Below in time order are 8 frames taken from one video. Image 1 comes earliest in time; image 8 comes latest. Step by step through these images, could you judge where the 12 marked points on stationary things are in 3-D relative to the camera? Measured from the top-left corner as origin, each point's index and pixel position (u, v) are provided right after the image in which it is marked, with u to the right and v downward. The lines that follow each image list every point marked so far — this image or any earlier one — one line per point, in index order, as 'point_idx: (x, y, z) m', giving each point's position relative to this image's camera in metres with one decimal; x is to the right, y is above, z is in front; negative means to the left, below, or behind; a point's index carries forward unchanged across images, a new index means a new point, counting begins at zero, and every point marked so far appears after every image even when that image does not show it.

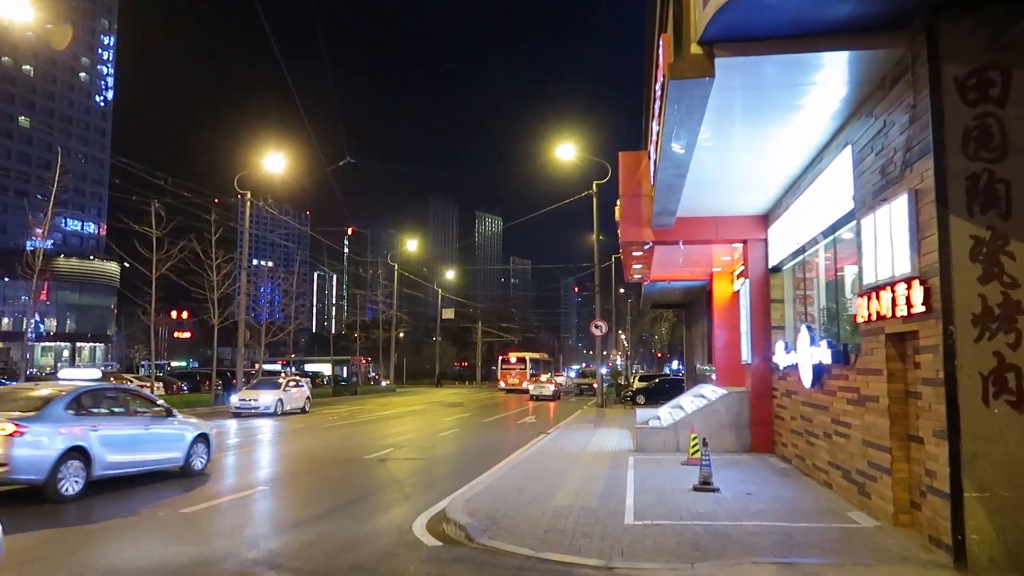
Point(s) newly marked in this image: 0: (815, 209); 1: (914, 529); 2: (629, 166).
0: (+4.8, +1.3, +12.9) m
1: (+4.2, -2.5, +8.4) m
2: (+2.5, +2.6, +17.3) m
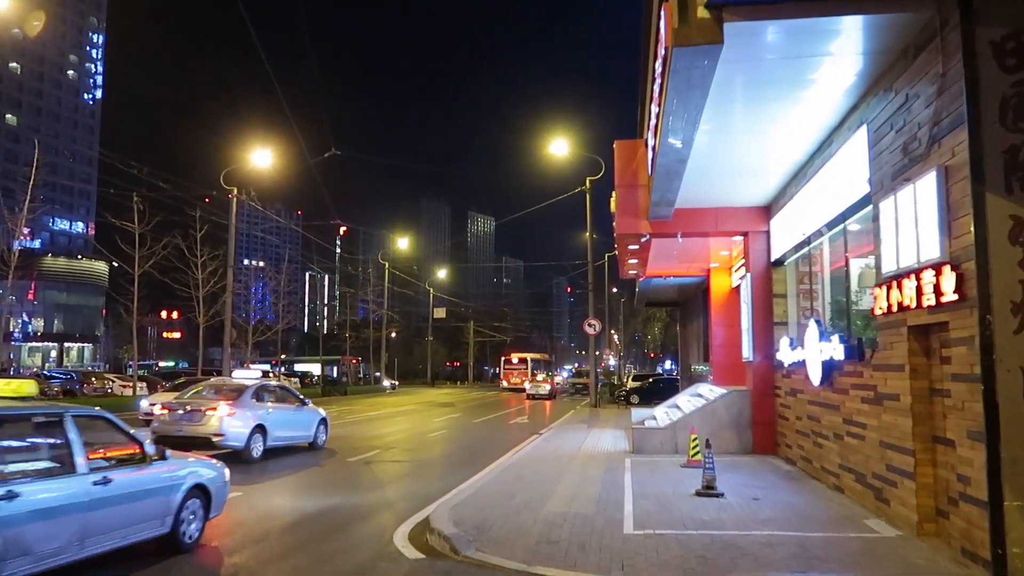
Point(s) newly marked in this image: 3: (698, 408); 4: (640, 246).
0: (+4.7, +1.4, +12.2) m
1: (+4.1, -2.4, +7.7) m
2: (+2.3, +2.7, +16.6) m
3: (+3.7, -2.4, +16.2) m
4: (+2.8, +0.9, +17.9) m
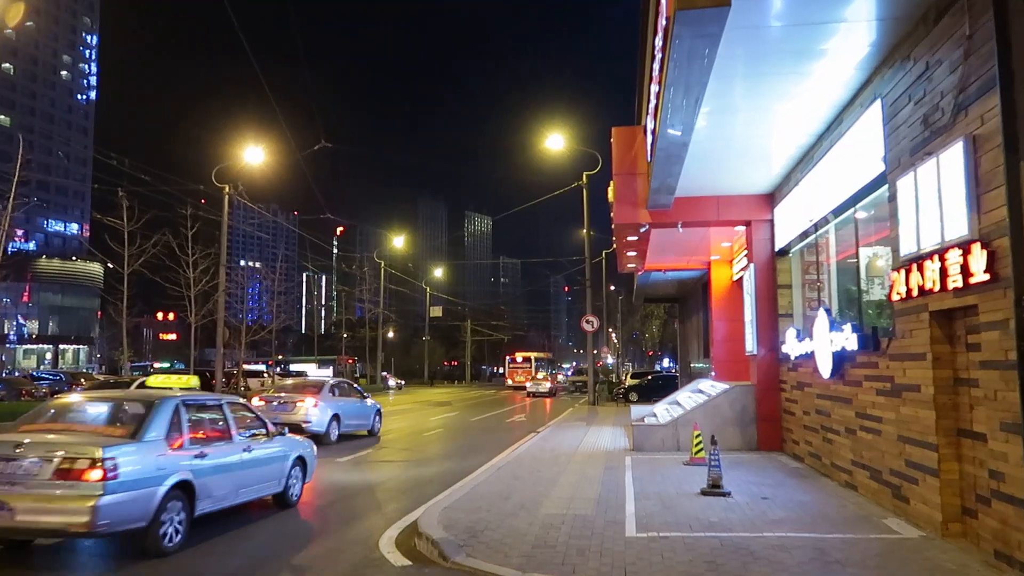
0: (+4.6, +1.6, +11.6) m
1: (+4.0, -2.2, +7.1) m
2: (+2.2, +2.9, +16.0) m
3: (+3.6, -2.2, +15.7) m
4: (+2.7, +1.1, +17.3) m
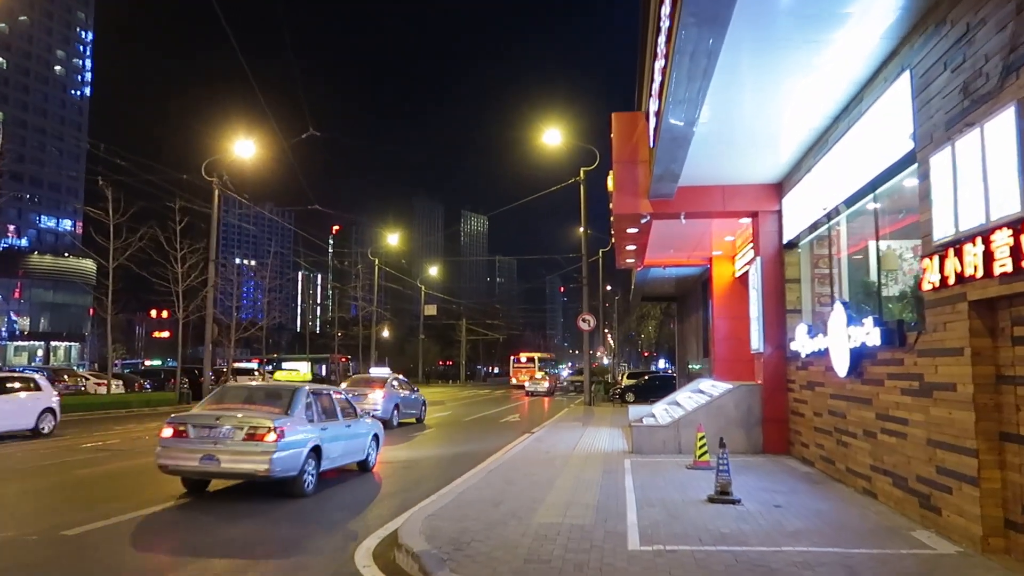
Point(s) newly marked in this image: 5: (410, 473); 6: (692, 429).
0: (+4.5, +1.7, +10.9) m
1: (+3.9, -2.1, +6.4) m
2: (+2.1, +3.0, +15.2) m
3: (+3.5, -2.1, +14.9) m
4: (+2.6, +1.2, +16.6) m
5: (-1.7, -3.1, +13.2) m
6: (+3.2, -2.5, +14.5) m
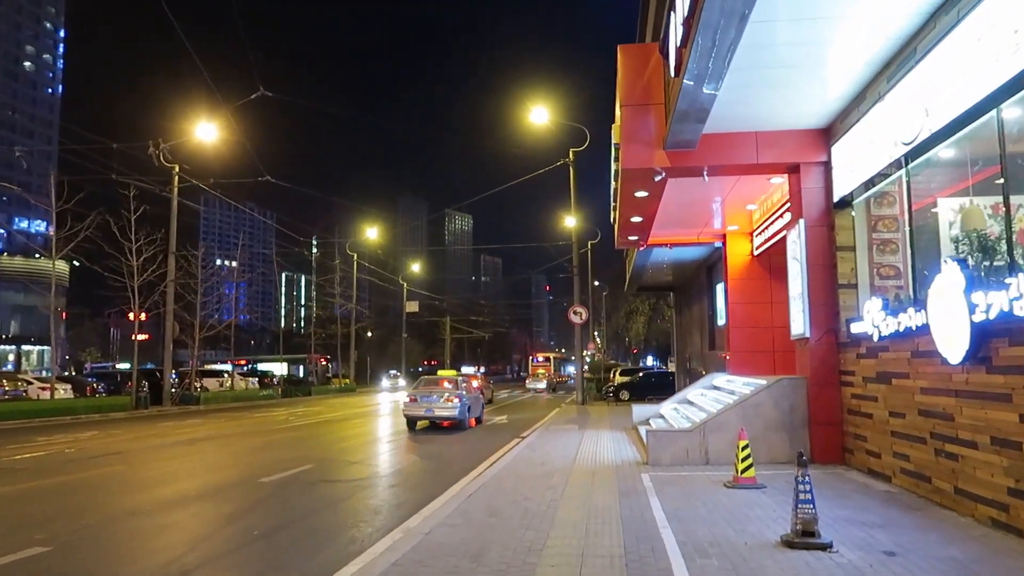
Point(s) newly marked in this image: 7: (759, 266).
0: (+4.3, +2.1, +8.1) m
1: (+3.9, -1.7, +3.5) m
2: (+1.8, +3.4, +12.4) m
3: (+3.3, -1.7, +12.1) m
4: (+2.3, +1.6, +13.7) m
5: (-1.9, -2.7, +10.3) m
6: (+3.0, -2.1, +11.7) m
7: (+5.9, +0.5, +19.1) m
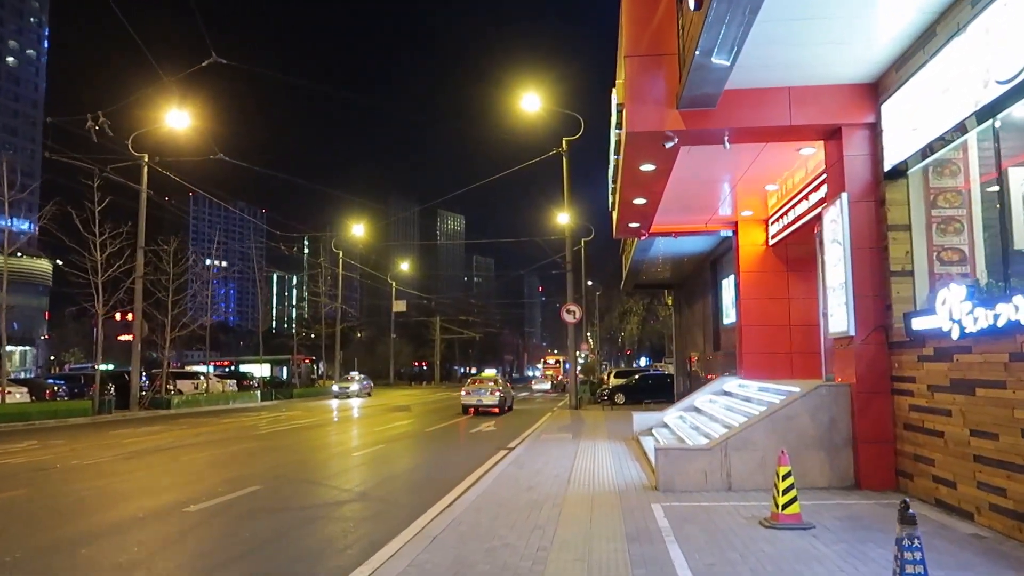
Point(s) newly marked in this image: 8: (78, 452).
0: (+4.1, +2.2, +6.0) m
1: (+3.7, -1.5, +1.5) m
2: (+1.6, +3.6, +10.3) m
3: (+3.1, -1.6, +10.0) m
4: (+2.1, +1.8, +11.7) m
5: (-2.1, -2.6, +8.2) m
6: (+2.8, -2.0, +9.6) m
7: (+5.6, +0.6, +17.1) m
8: (-9.7, -3.7, +18.0) m
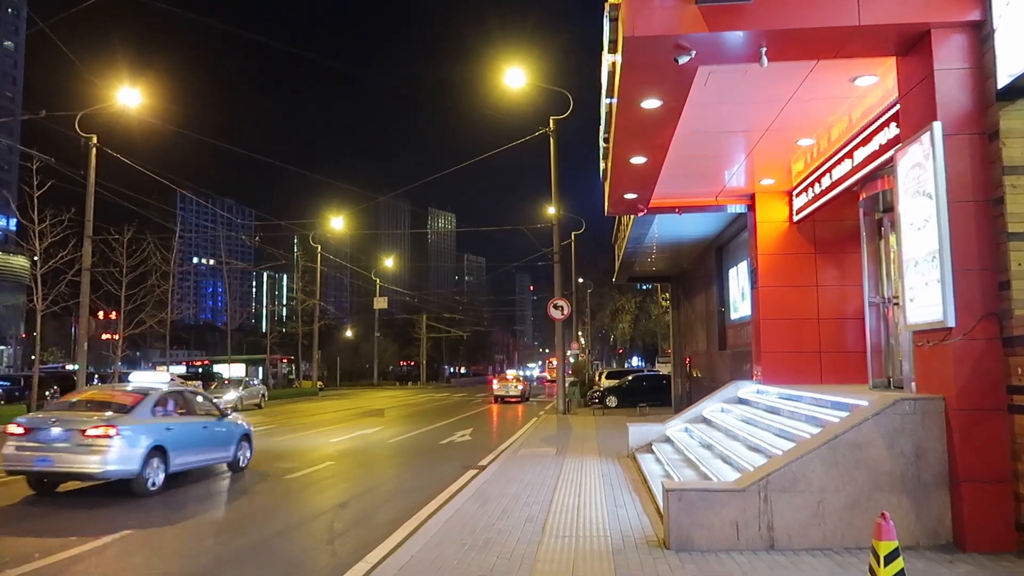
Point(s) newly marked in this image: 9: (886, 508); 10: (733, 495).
0: (+3.7, +2.5, +3.1) m
1: (+3.4, -1.3, -1.4) m
2: (+1.2, +3.8, +7.3) m
3: (+2.6, -1.3, +7.1) m
4: (+1.6, +2.0, +8.7) m
5: (-2.5, -2.3, +5.2) m
6: (+2.4, -1.7, +6.7) m
7: (+5.0, +0.9, +14.2) m
8: (-10.2, -3.4, +15.0) m
9: (+3.1, -1.8, +6.7) m
10: (+1.8, -1.7, +6.8) m
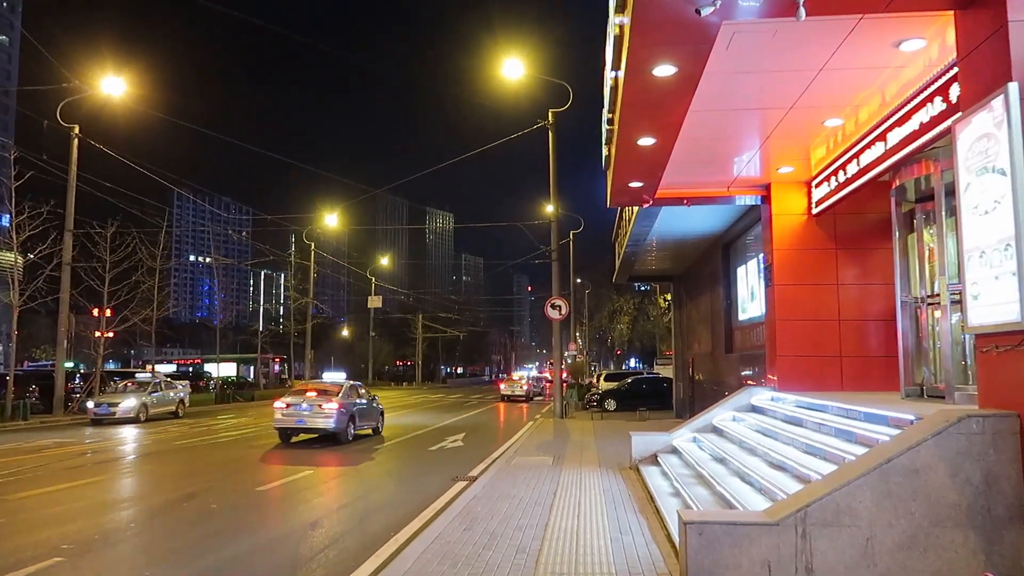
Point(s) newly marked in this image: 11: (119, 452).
0: (+3.7, +2.5, +1.9) m
1: (+3.3, -1.3, -2.6) m
2: (+1.1, +3.9, +6.2) m
3: (+2.6, -1.3, +5.9) m
4: (+1.6, +2.1, +7.6) m
5: (-2.6, -2.2, +4.1) m
6: (+2.3, -1.7, +5.5) m
7: (+5.0, +0.9, +13.0) m
8: (-10.3, -3.3, +13.8) m
9: (+3.0, -1.8, +5.5) m
10: (+1.8, -1.7, +5.6) m
11: (-8.1, -3.6, +16.4) m
